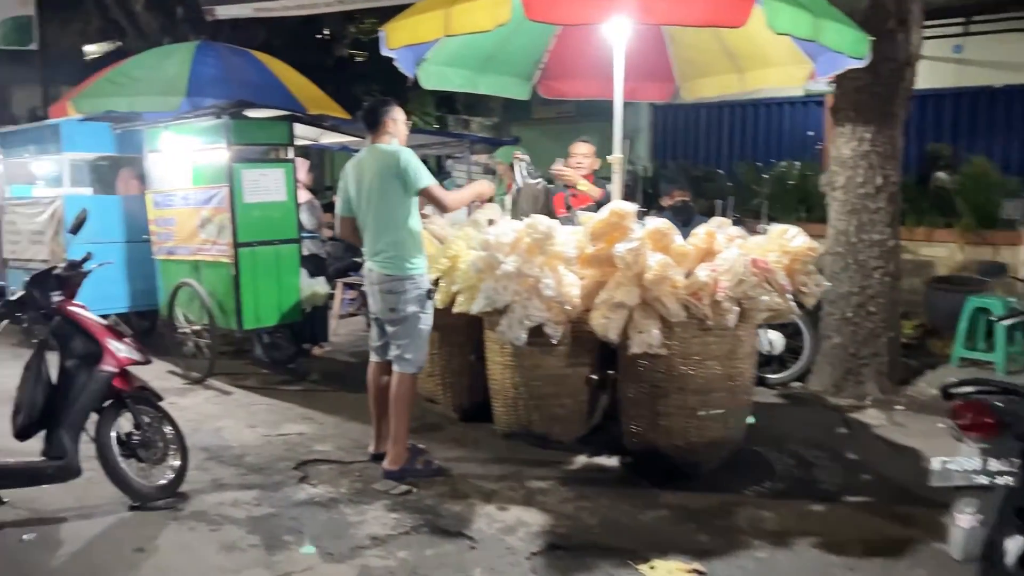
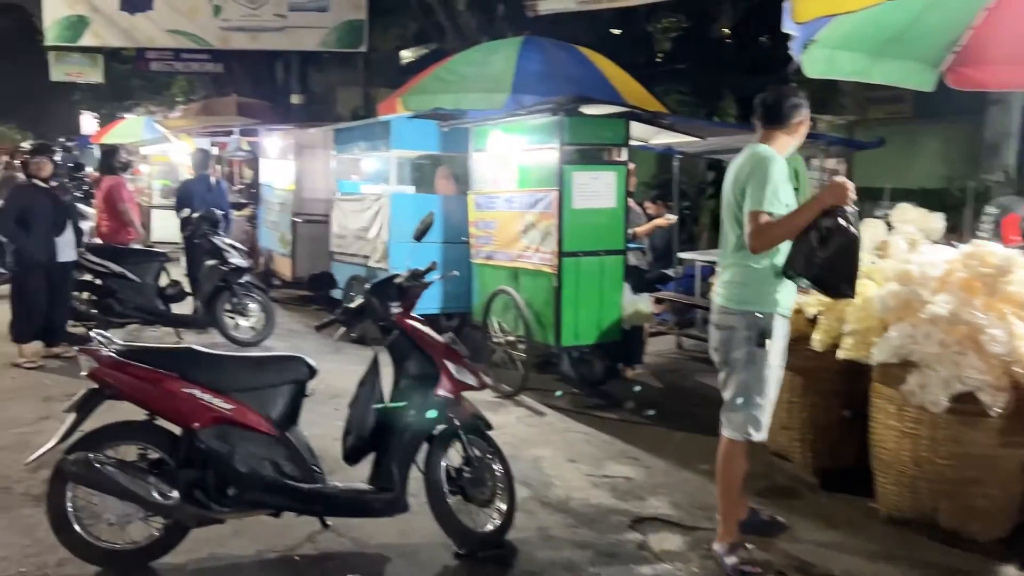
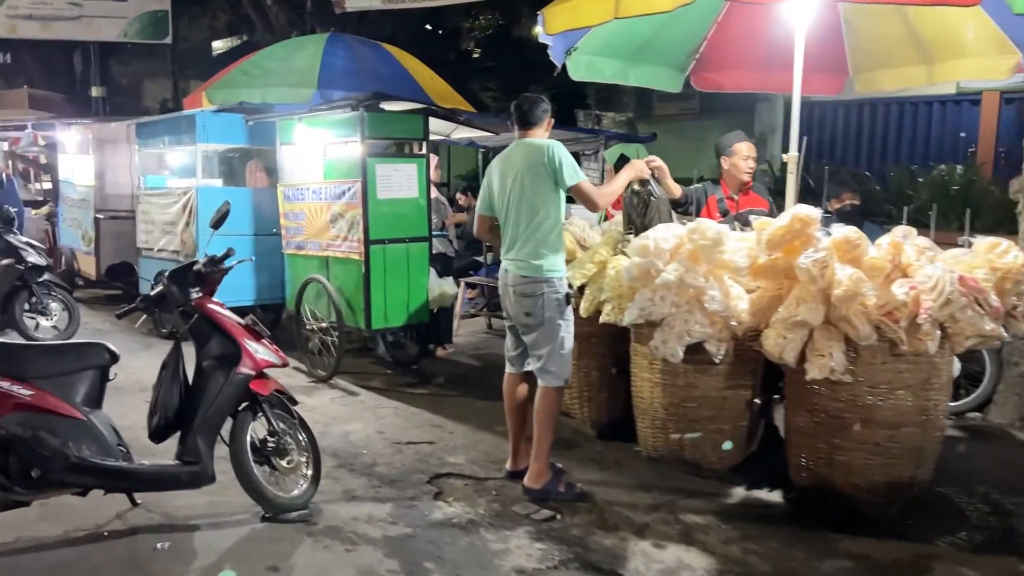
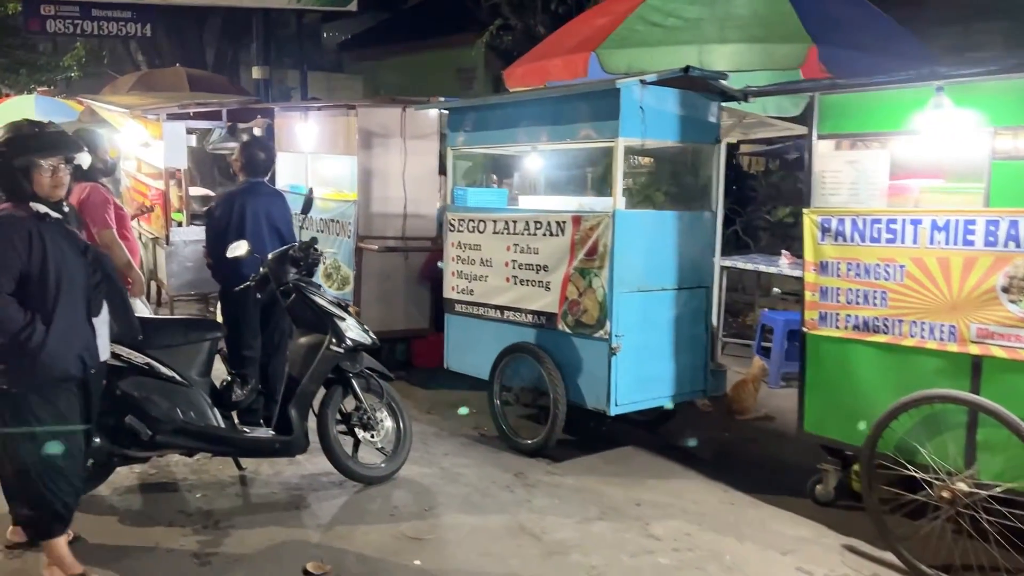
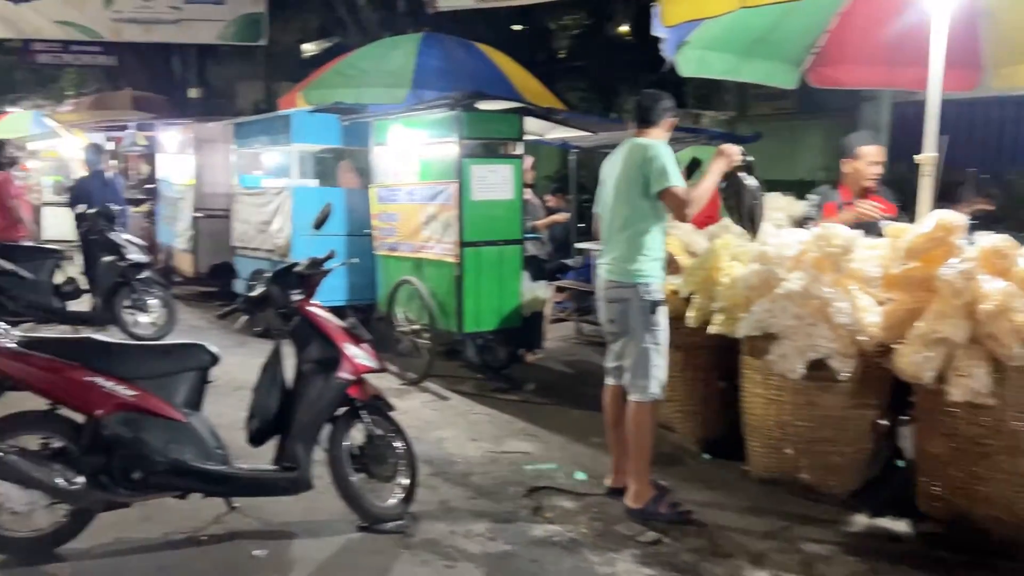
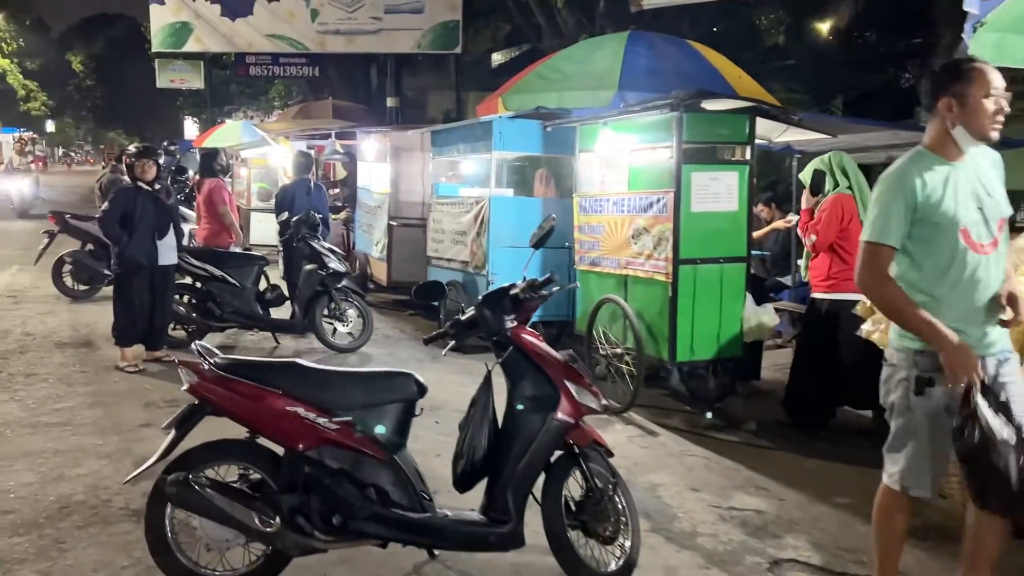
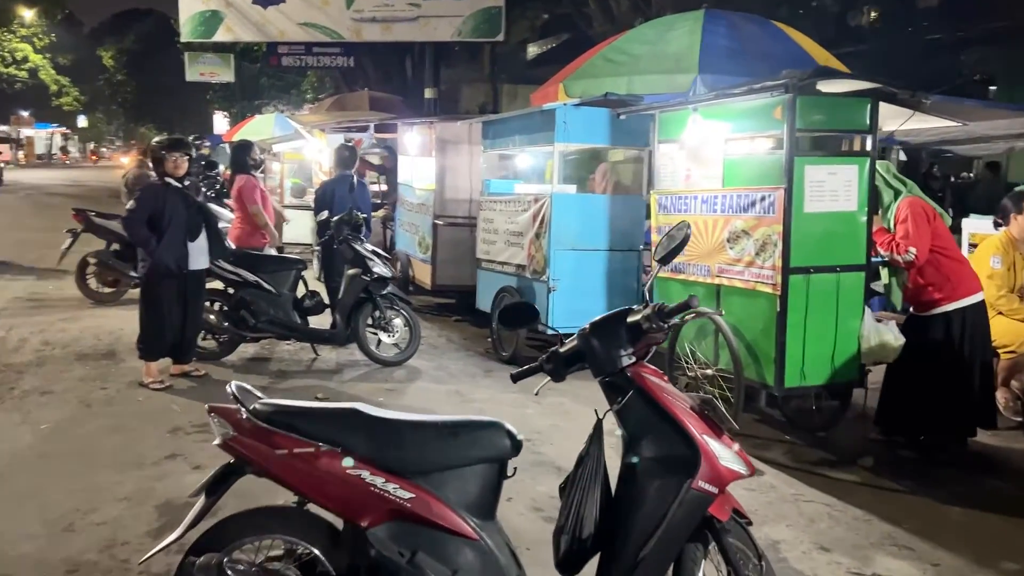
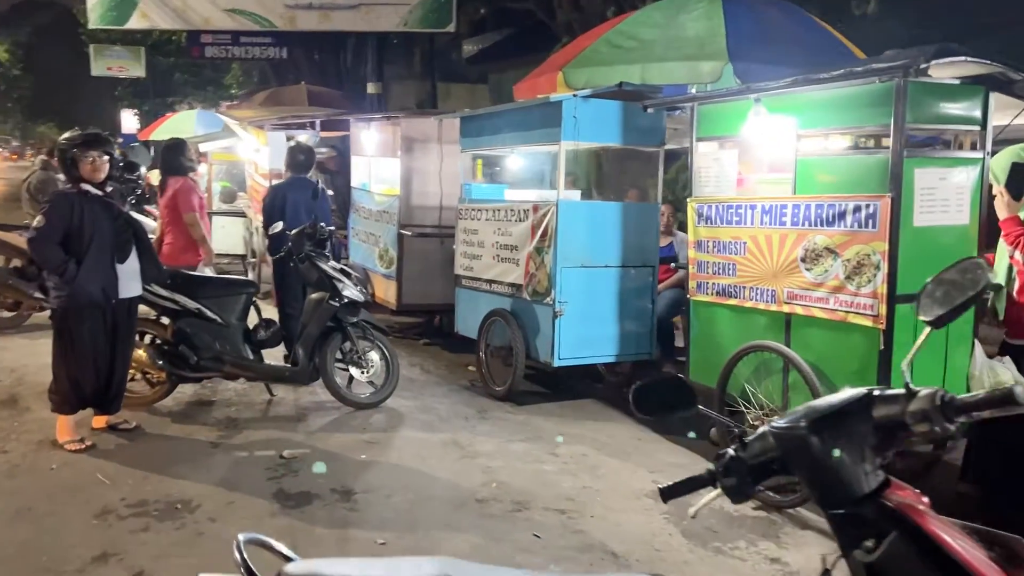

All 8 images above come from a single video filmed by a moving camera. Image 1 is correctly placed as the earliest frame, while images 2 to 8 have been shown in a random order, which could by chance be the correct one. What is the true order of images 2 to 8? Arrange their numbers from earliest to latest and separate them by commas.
3, 5, 2, 6, 7, 8, 4
